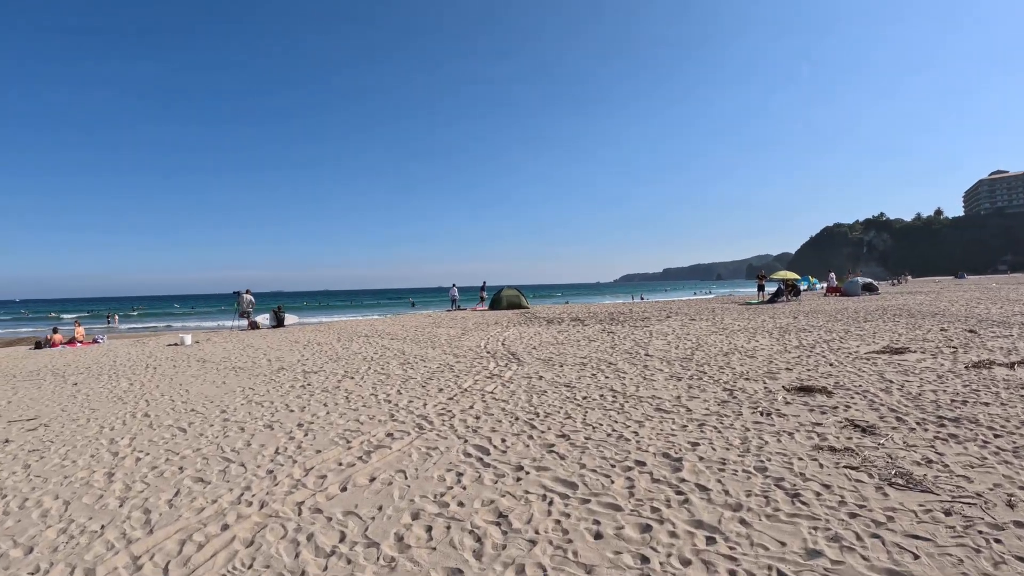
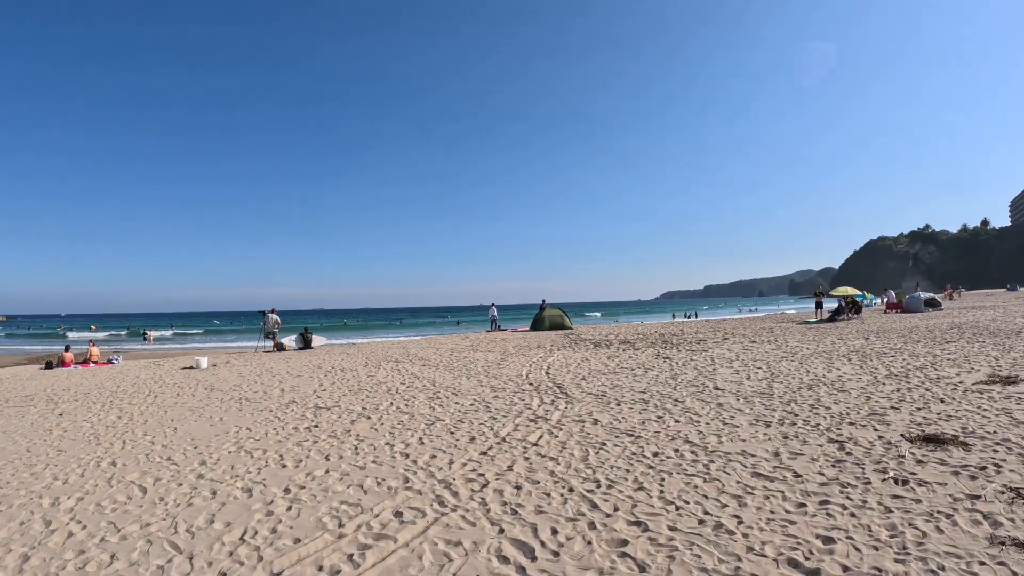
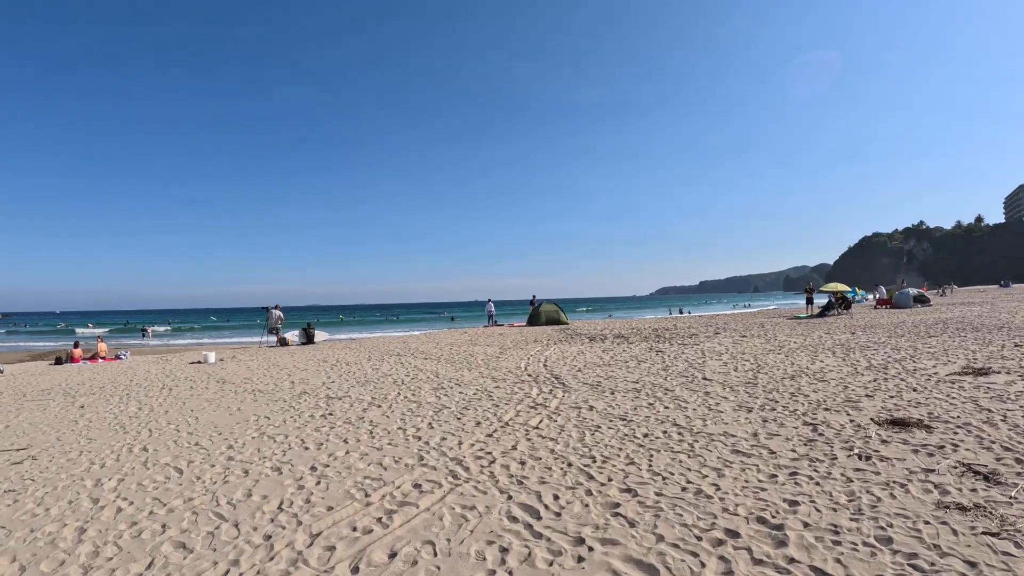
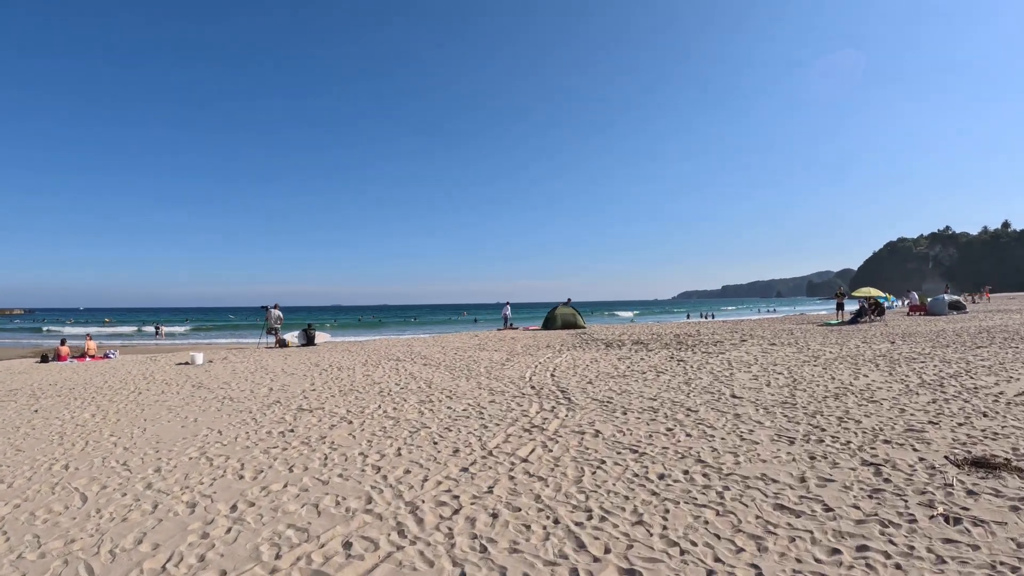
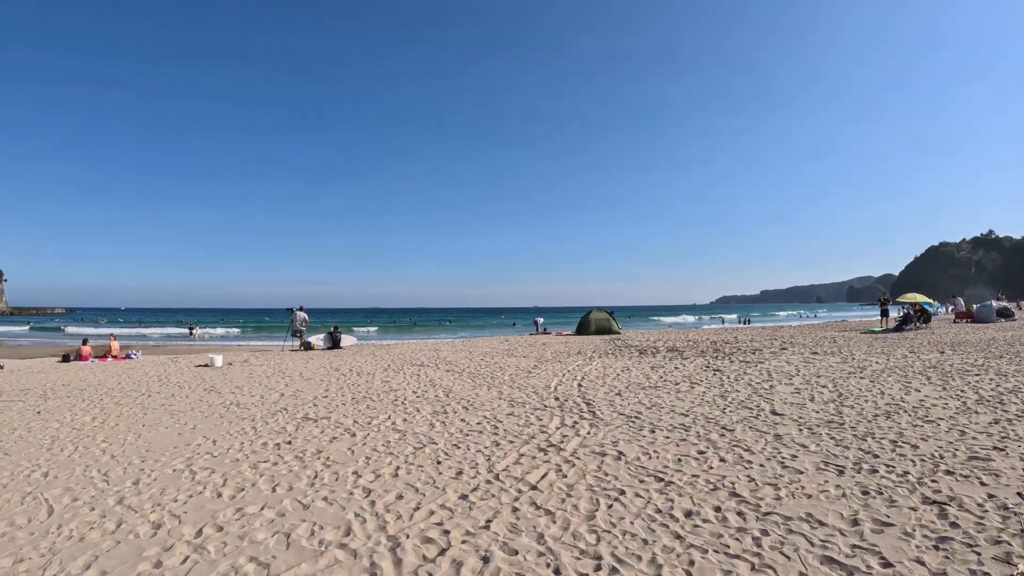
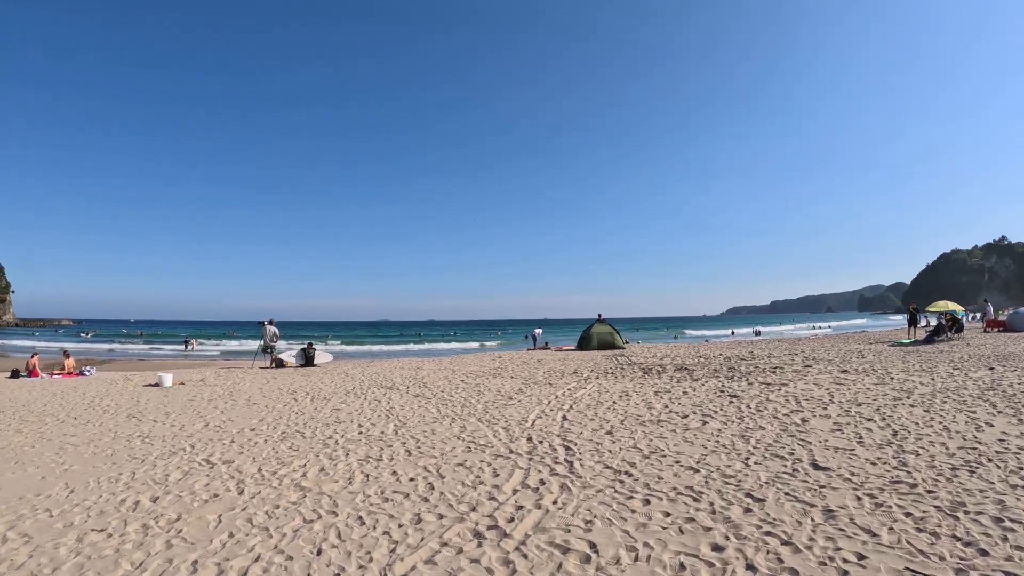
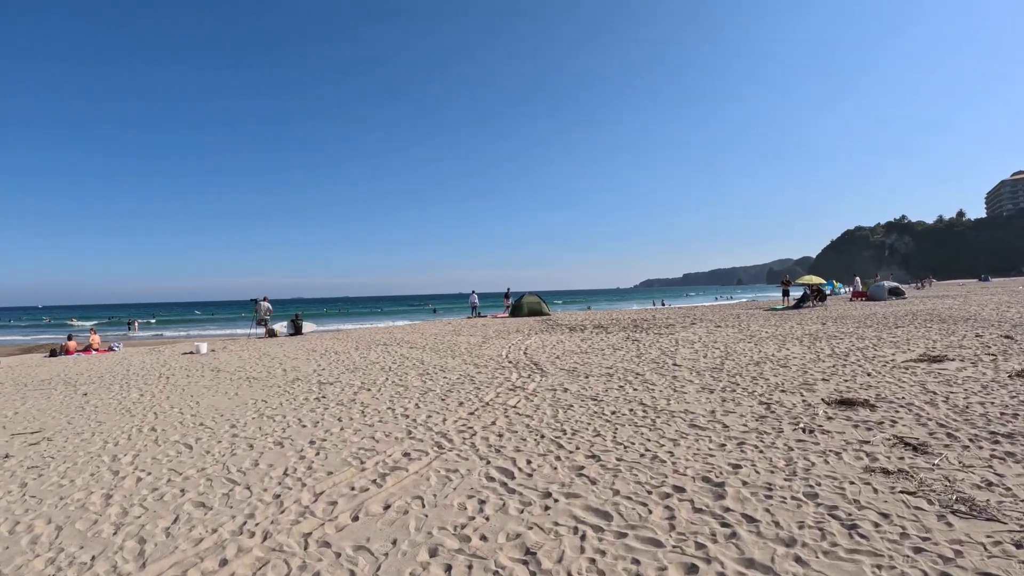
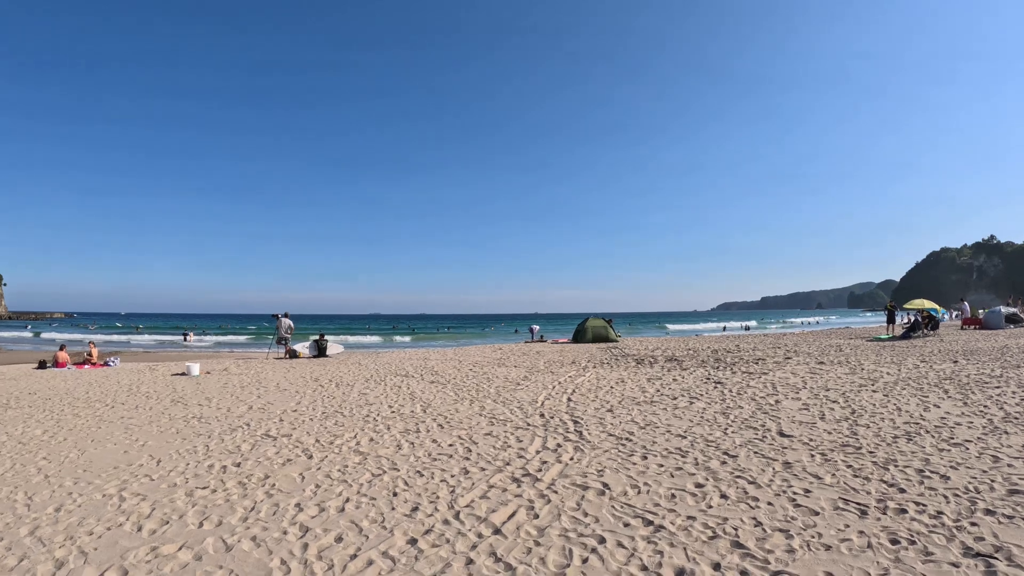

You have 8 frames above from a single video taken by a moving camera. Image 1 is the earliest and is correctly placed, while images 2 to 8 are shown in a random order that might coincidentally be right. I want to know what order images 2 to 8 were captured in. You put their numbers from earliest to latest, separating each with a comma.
7, 3, 2, 4, 5, 8, 6
